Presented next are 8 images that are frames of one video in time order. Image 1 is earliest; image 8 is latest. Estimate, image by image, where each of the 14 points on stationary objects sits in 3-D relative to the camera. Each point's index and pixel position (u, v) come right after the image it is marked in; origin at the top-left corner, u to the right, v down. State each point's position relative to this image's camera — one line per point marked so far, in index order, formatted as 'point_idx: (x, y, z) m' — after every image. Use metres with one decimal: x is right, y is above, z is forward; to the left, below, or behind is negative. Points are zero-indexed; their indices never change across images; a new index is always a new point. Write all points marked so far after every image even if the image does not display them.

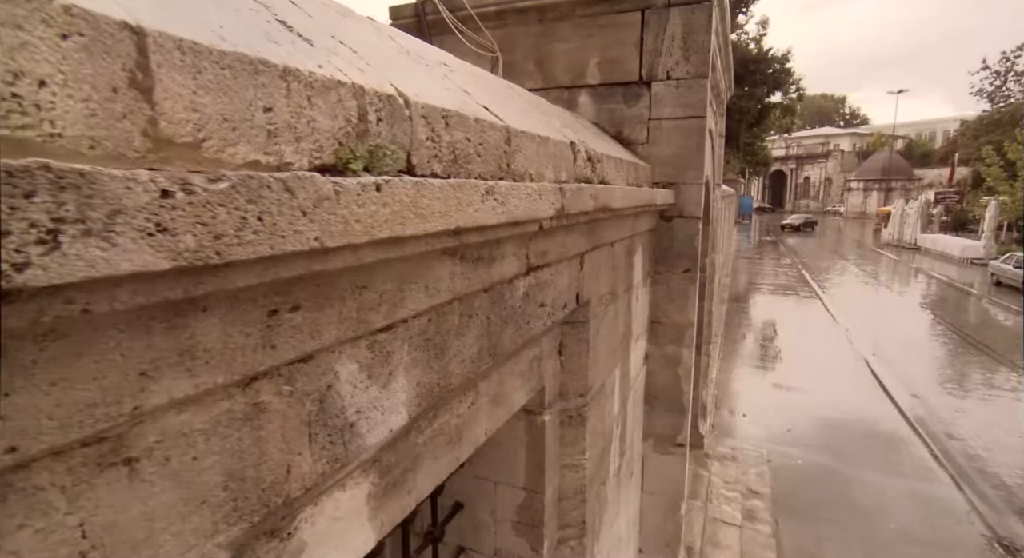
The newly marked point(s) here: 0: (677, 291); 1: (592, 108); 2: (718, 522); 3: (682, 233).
0: (+0.9, -0.1, +3.1) m
1: (+0.4, +0.9, +3.1) m
2: (+1.8, -2.1, +4.9) m
3: (+0.9, +0.2, +3.0) m
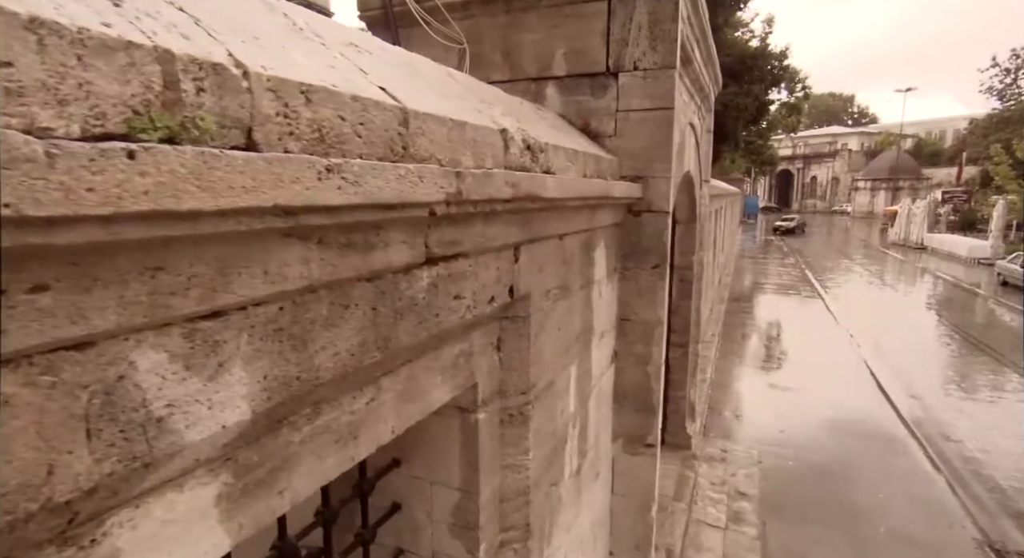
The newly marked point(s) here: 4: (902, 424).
0: (+0.7, 0.0, +3.0) m
1: (+0.3, +1.0, +3.0) m
2: (+1.6, -2.1, +4.8) m
3: (+0.7, +0.3, +2.9) m
4: (+5.2, -2.0, +7.5) m
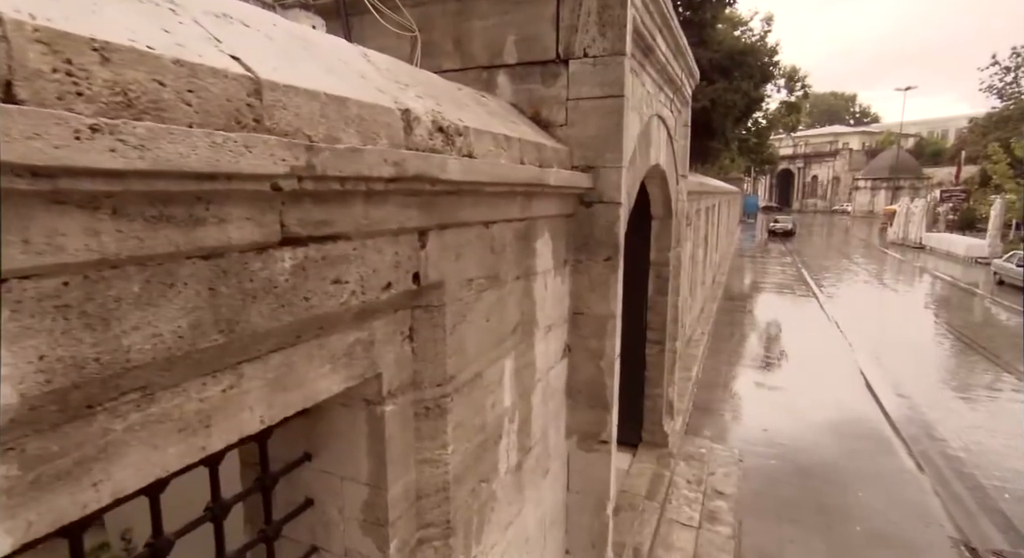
0: (+0.4, 0.0, +2.9) m
1: (0.0, +1.0, +3.0) m
2: (+1.4, -2.1, +4.8) m
3: (+0.5, +0.3, +2.9) m
4: (+5.0, -1.9, +7.5) m
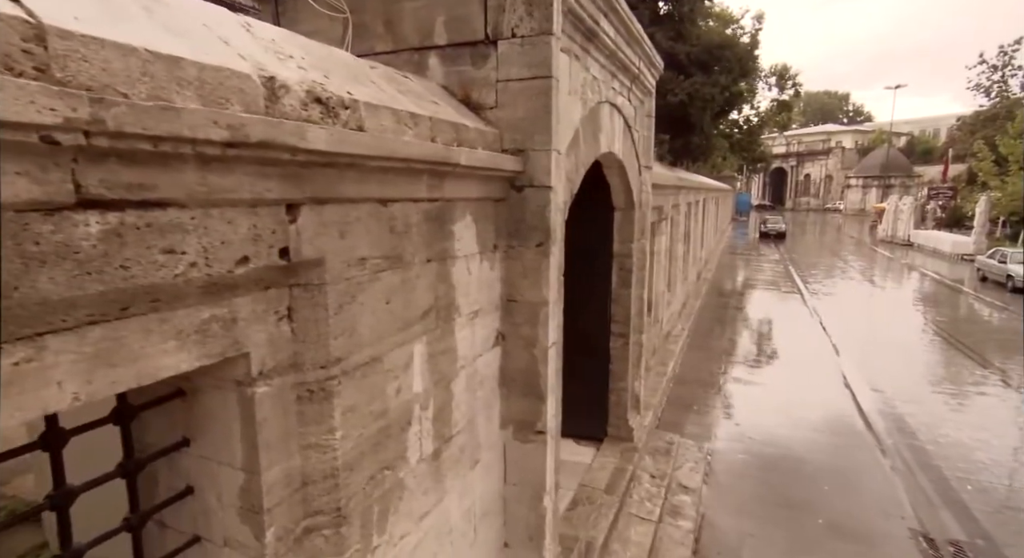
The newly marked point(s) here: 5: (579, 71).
0: (+0.1, +0.1, +2.9) m
1: (-0.4, +1.1, +2.9) m
2: (+1.0, -2.0, +4.7) m
3: (+0.1, +0.4, +2.8) m
4: (+4.6, -1.8, +7.4) m
5: (+0.4, +1.2, +3.3) m
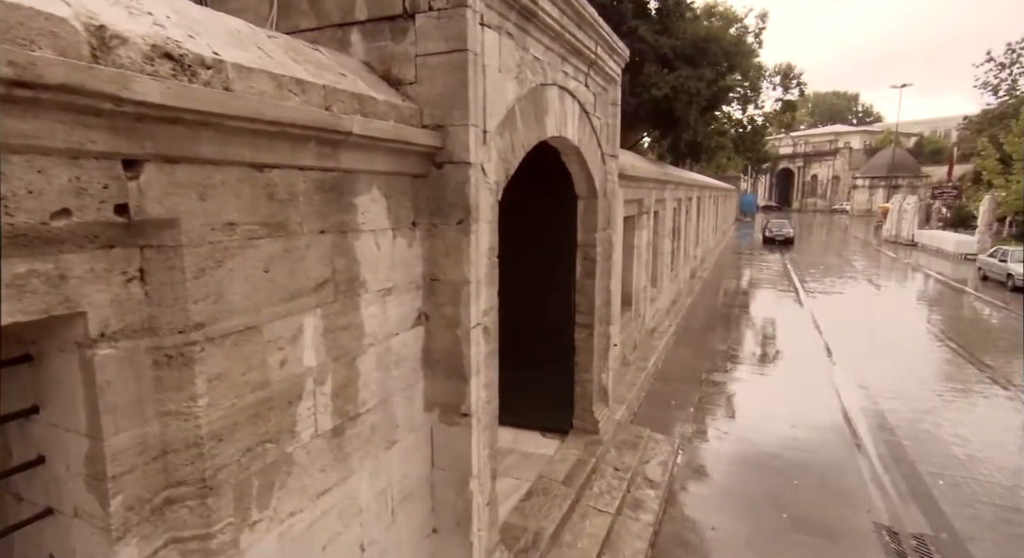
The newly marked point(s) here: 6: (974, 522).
0: (-0.3, +0.2, +2.8) m
1: (-0.8, +1.2, +2.8) m
2: (+0.6, -1.9, +4.6) m
3: (-0.3, +0.5, +2.8) m
4: (+4.3, -1.8, +7.3) m
5: (0.0, +1.3, +3.3) m
6: (+4.0, -2.1, +4.8) m
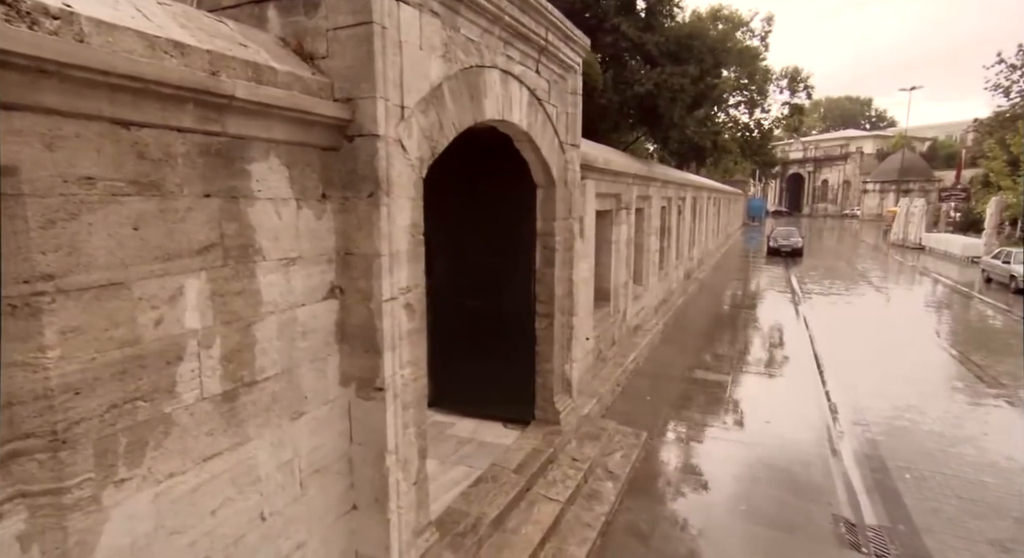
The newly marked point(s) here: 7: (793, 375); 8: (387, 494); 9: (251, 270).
0: (-0.7, +0.3, +2.8) m
1: (-1.2, +1.3, +2.9) m
2: (+0.2, -1.8, +4.6) m
3: (-0.7, +0.6, +2.8) m
4: (+3.9, -1.7, +7.2) m
5: (-0.4, +1.5, +3.3) m
6: (+3.6, -2.0, +4.7) m
7: (+4.3, -1.5, +8.7) m
8: (-0.7, -1.2, +3.0) m
9: (-1.1, 0.0, +2.4) m
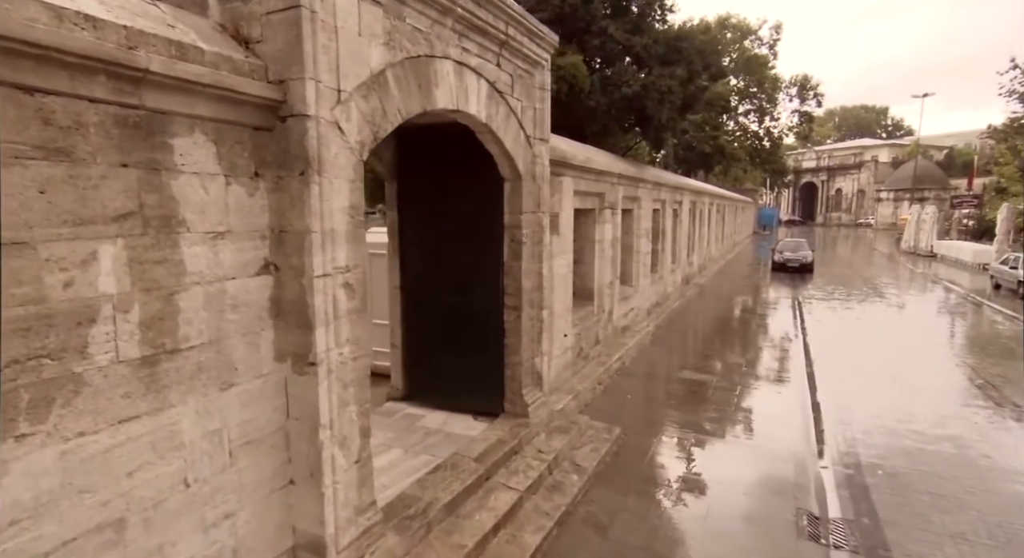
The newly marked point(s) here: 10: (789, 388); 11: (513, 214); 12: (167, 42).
0: (-1.1, +0.4, +2.9) m
1: (-1.6, +1.4, +3.0) m
2: (-0.1, -1.7, +4.6) m
3: (-1.1, +0.7, +2.9) m
4: (+3.6, -1.7, +7.1) m
5: (-0.8, +1.6, +3.4) m
6: (+3.2, -1.9, +4.7) m
7: (+4.1, -1.5, +8.6) m
8: (-1.0, -1.0, +3.1) m
9: (-1.5, +0.2, +2.5) m
10: (+3.9, -1.6, +8.2) m
11: (0.0, +0.6, +5.4) m
12: (-1.5, +1.0, +2.4) m
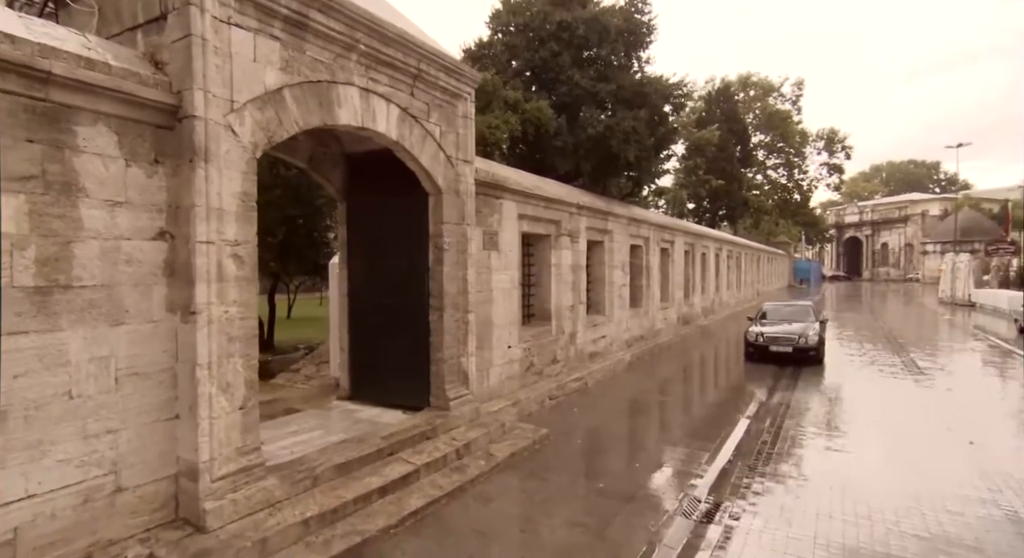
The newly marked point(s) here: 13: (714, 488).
0: (-2.1, +0.7, +3.7) m
1: (-2.6, +1.6, +3.9) m
2: (-1.0, -1.6, +5.1) m
3: (-2.1, +1.0, +3.7) m
4: (+2.9, -1.9, +7.3) m
5: (-1.7, +1.7, +4.2) m
6: (+2.3, -1.9, +4.8) m
7: (+3.5, -1.9, +8.7) m
8: (-2.1, -0.8, +3.7) m
9: (-2.5, +0.4, +3.3) m
10: (+3.3, -1.9, +8.3) m
11: (-0.8, +0.6, +6.0) m
12: (-2.5, +1.3, +3.3) m
13: (+1.9, -1.9, +5.1) m
